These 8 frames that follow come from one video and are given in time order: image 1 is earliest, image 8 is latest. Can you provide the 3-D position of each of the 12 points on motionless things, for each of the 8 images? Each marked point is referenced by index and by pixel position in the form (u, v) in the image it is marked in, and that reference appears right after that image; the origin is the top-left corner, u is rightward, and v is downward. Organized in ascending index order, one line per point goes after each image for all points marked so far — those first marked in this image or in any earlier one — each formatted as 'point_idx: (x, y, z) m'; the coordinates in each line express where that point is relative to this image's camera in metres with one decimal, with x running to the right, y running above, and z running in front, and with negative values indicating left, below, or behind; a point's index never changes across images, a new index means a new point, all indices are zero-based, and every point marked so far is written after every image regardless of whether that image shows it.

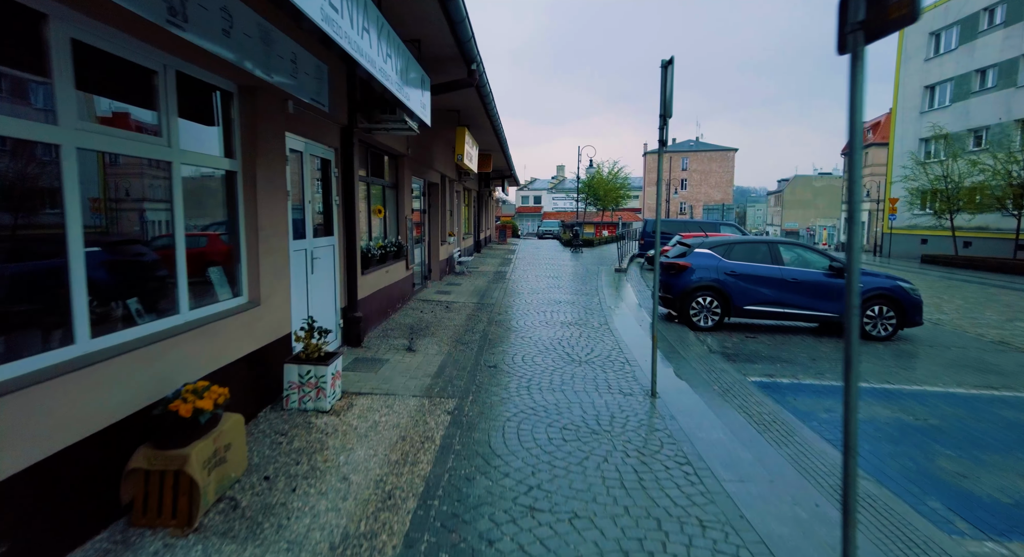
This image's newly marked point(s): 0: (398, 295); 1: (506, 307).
0: (-2.1, -0.3, +9.2) m
1: (-0.1, -0.6, +10.0) m
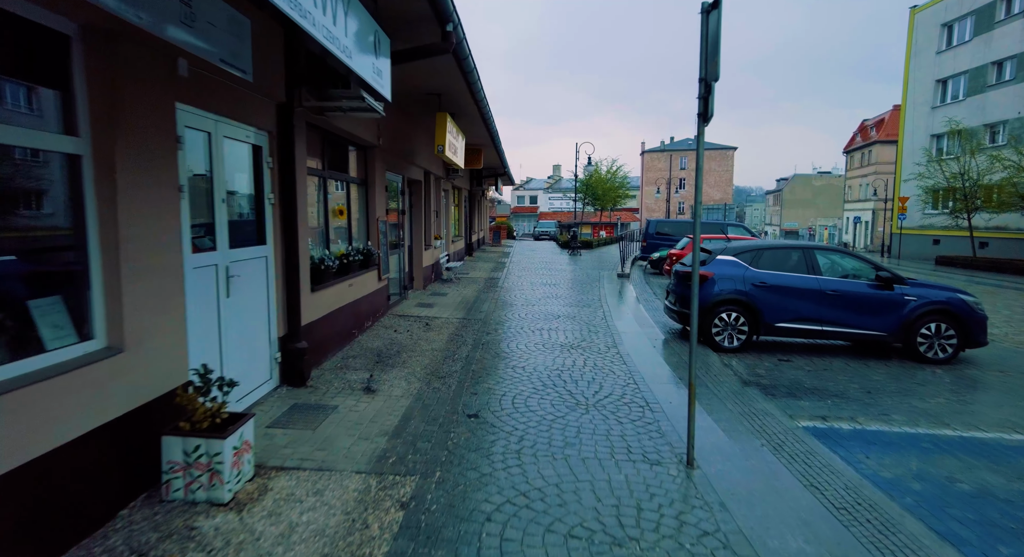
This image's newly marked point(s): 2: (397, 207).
0: (-2.3, -0.5, +7.8) m
1: (-0.3, -0.8, +8.6) m
2: (-2.4, +1.5, +9.9) m
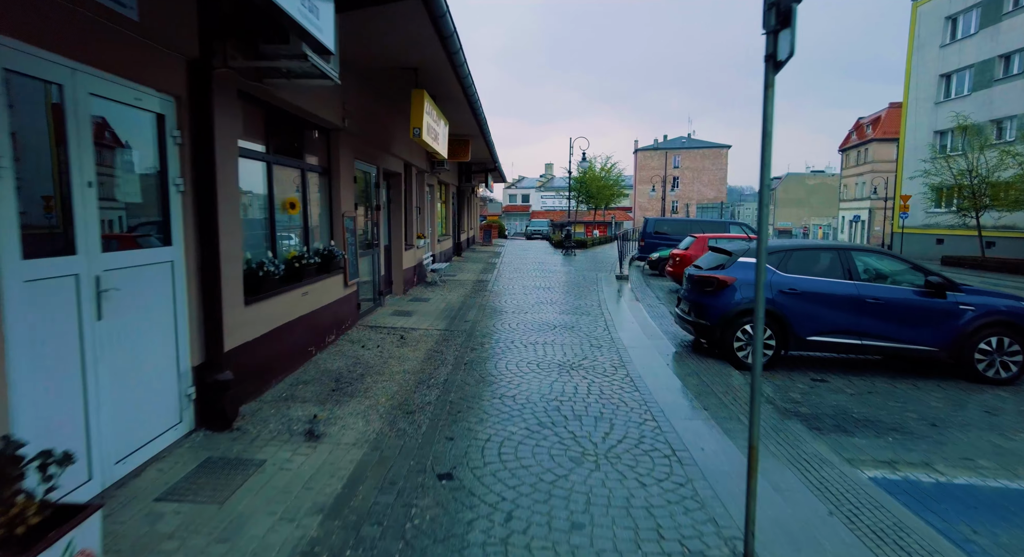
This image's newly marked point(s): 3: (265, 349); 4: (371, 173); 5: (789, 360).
0: (-2.5, -0.6, +6.6) m
1: (-0.5, -0.9, +7.5) m
2: (-2.6, +1.4, +8.7) m
3: (-2.5, -0.7, +4.9) m
4: (-2.5, +1.9, +8.7) m
5: (+3.9, -1.2, +6.9) m
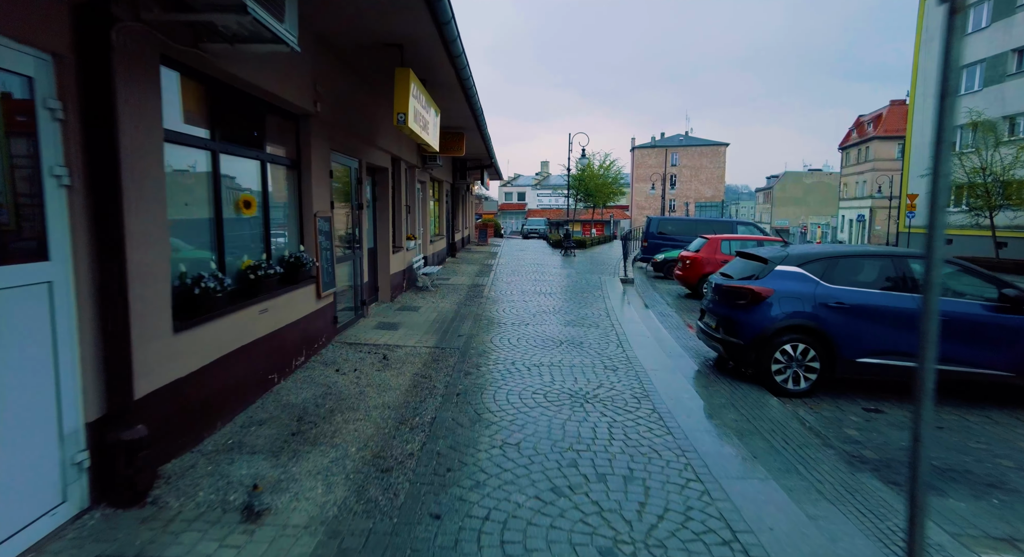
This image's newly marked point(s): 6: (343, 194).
0: (-2.4, -0.7, +5.6) m
1: (-0.5, -1.0, +6.5) m
2: (-2.6, +1.2, +7.7) m
3: (-2.4, -0.8, +3.9) m
4: (-2.5, +1.8, +7.7) m
5: (+3.9, -1.3, +6.0) m
6: (-2.6, +1.3, +7.4) m
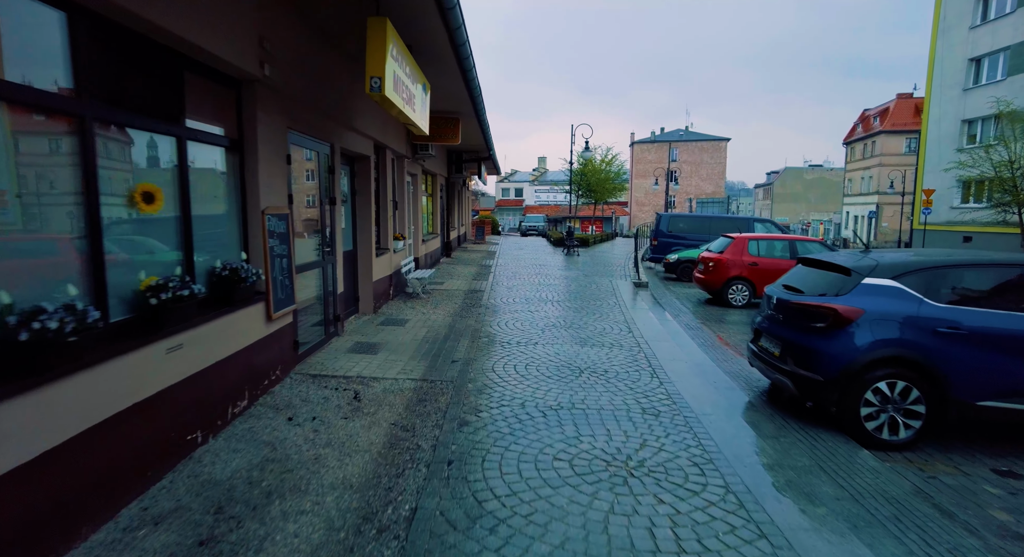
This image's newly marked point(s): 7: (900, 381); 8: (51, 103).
0: (-2.3, -0.9, +4.2) m
1: (-0.4, -1.1, +5.1) m
2: (-2.5, +1.1, +6.3) m
3: (-2.3, -1.0, +2.5) m
4: (-2.5, +1.6, +6.3) m
5: (+4.0, -1.4, +4.6) m
6: (-2.5, +1.1, +6.0) m
7: (+3.5, -0.9, +4.4) m
8: (-2.6, +1.0, +2.8) m
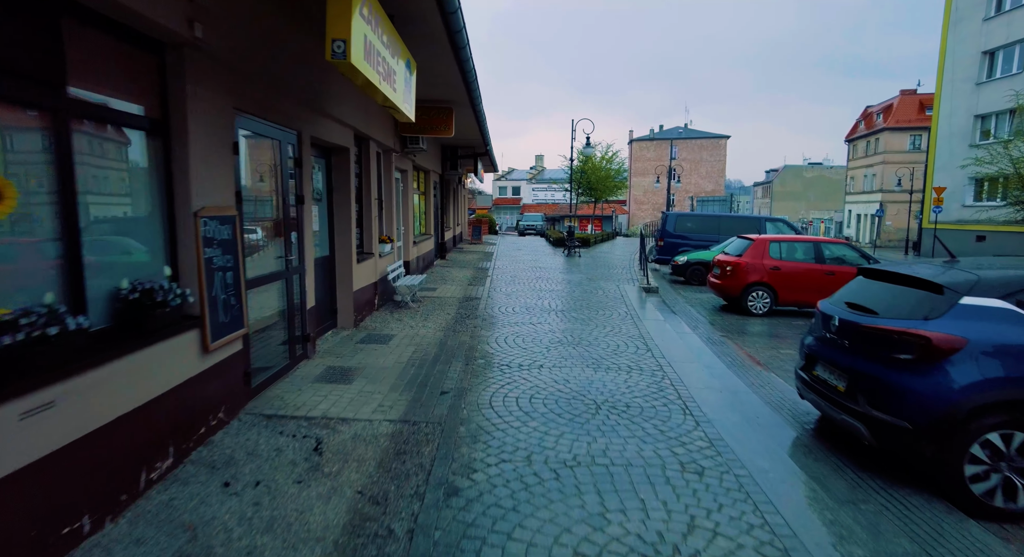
0: (-2.3, -1.1, +3.1) m
1: (-0.3, -1.3, +4.1) m
2: (-2.5, +1.0, +5.3) m
3: (-2.3, -1.2, +1.4) m
4: (-2.5, +1.5, +5.2) m
5: (+4.0, -1.6, +3.7) m
6: (-2.5, +1.0, +5.0) m
7: (+3.5, -1.0, +3.4) m
8: (-2.5, +0.8, +1.8) m
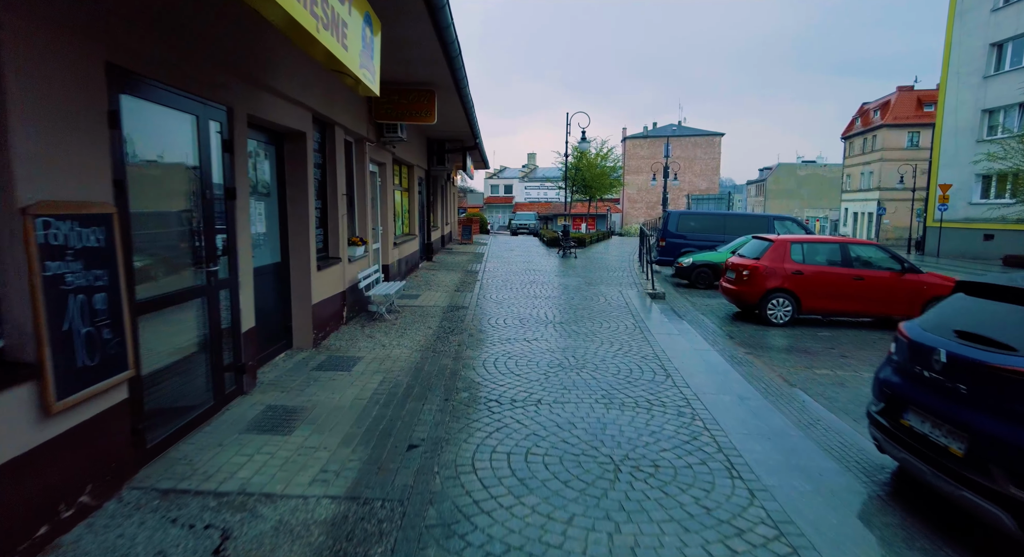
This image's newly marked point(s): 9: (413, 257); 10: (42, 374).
0: (-2.4, -1.2, +1.9) m
1: (-0.4, -1.4, +2.9) m
2: (-2.6, +0.8, +4.1) m
3: (-2.3, -1.3, +0.2) m
4: (-2.5, +1.3, +4.0) m
5: (+4.0, -1.7, +2.6) m
6: (-2.6, +0.9, +3.8) m
7: (+3.5, -1.2, +2.3) m
8: (-2.6, +0.7, +0.5) m
9: (-2.7, +0.6, +13.2) m
10: (-2.4, -0.5, +2.5) m
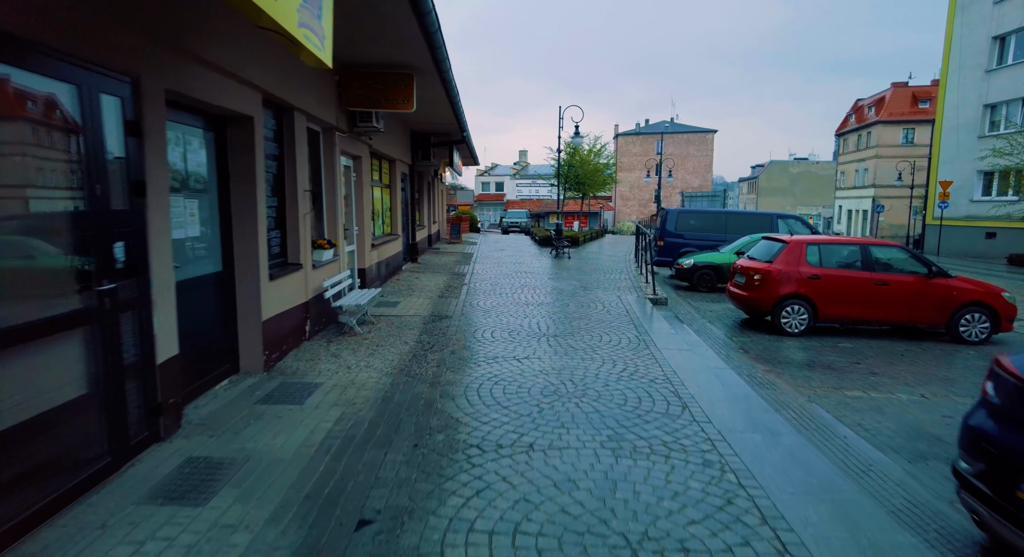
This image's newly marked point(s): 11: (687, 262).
0: (-2.4, -1.4, +1.0) m
1: (-0.5, -1.6, +2.0) m
2: (-2.7, +0.7, +3.1) m
3: (-2.3, -1.5, -0.7) m
4: (-2.7, +1.2, +3.1) m
5: (+3.9, -1.8, +1.7) m
6: (-2.7, +0.7, +2.8) m
7: (+3.4, -1.3, +1.5) m
8: (-2.6, +0.5, -0.4) m
9: (-2.9, +0.5, +12.3) m
10: (-2.5, -0.6, +1.6) m
11: (+4.5, +0.4, +12.4) m
